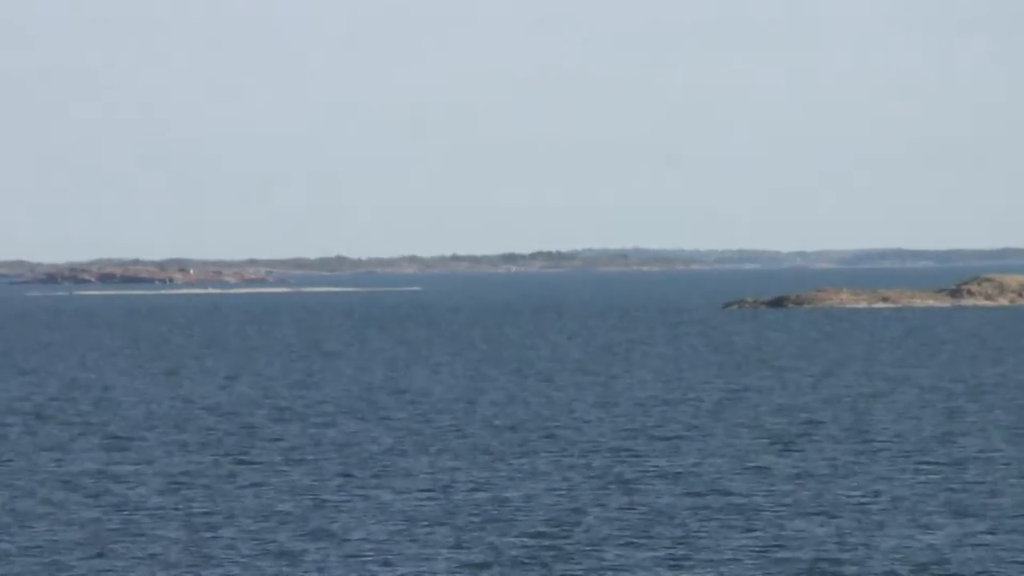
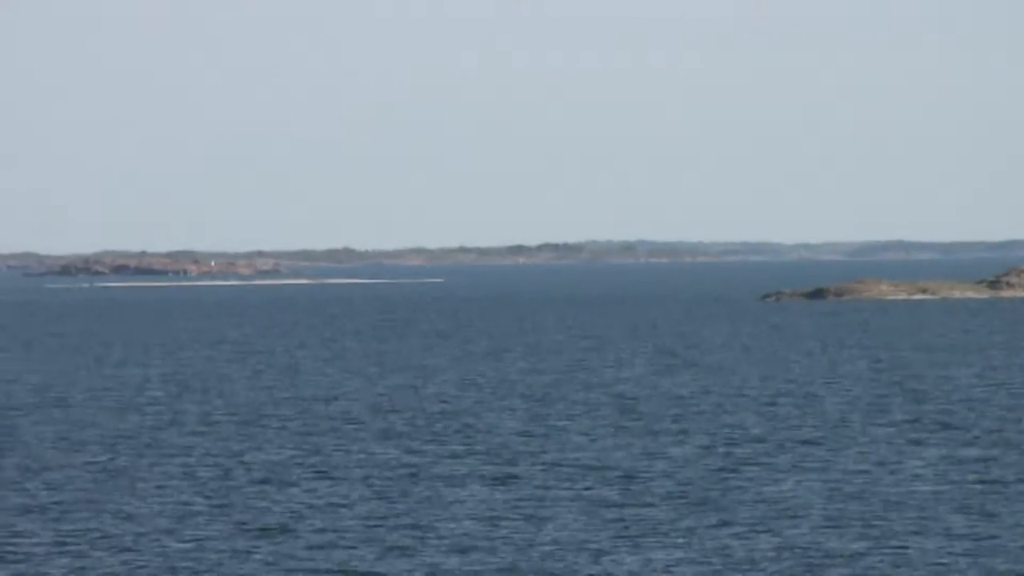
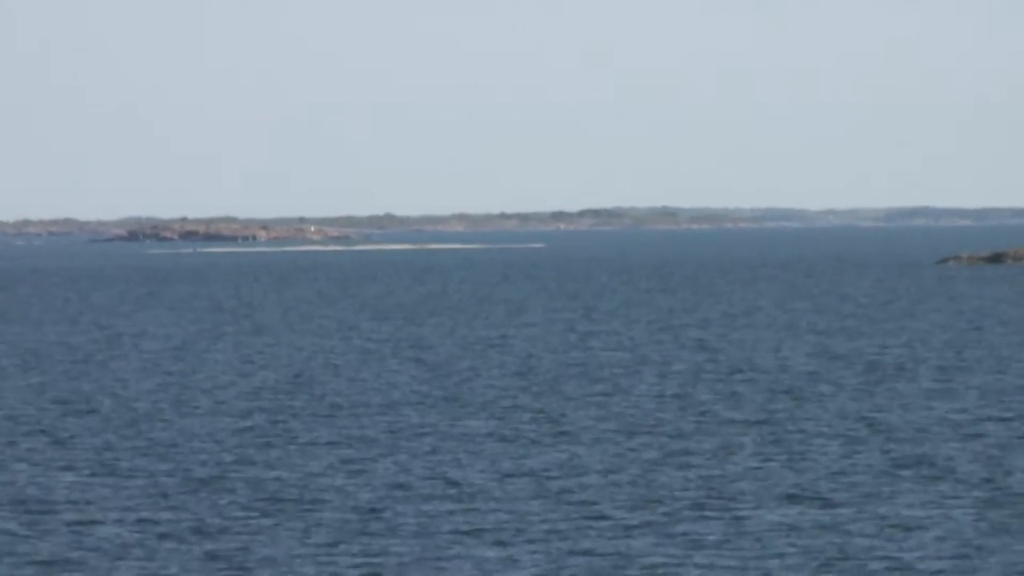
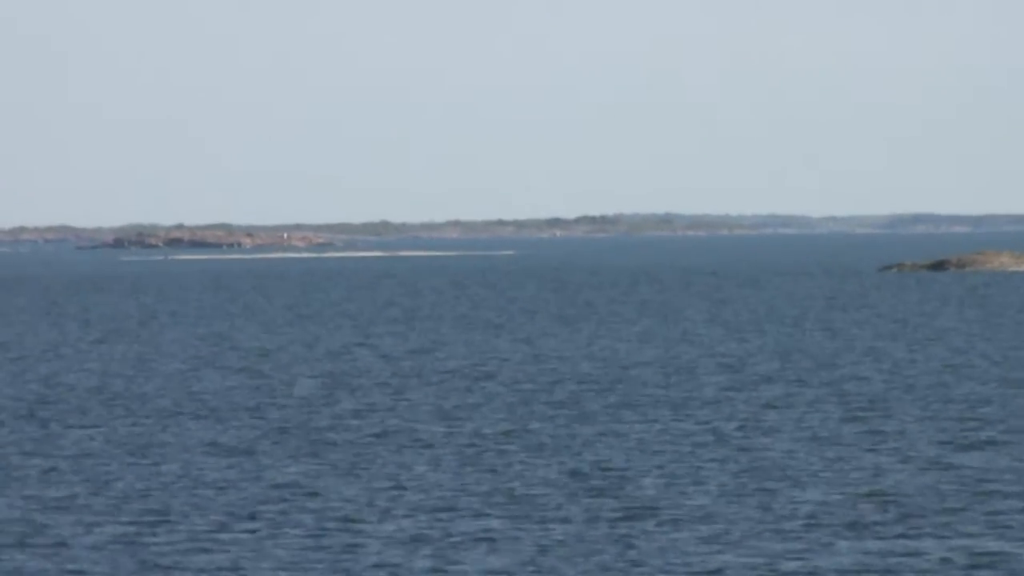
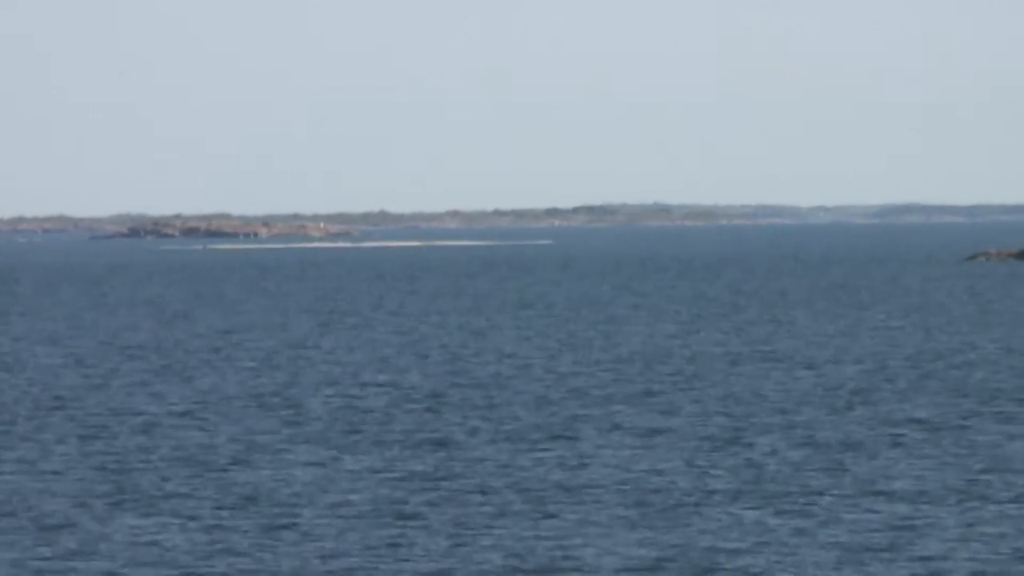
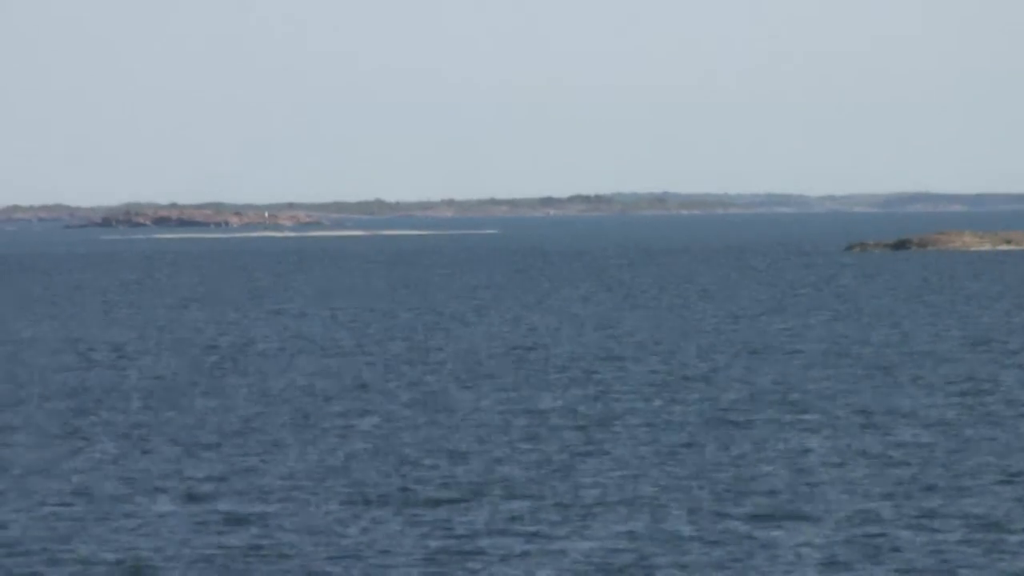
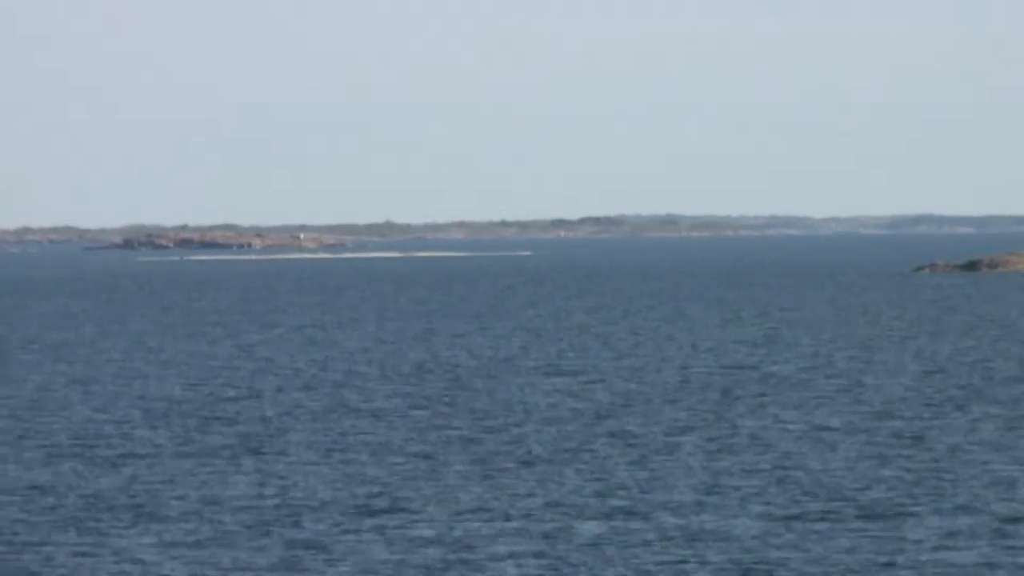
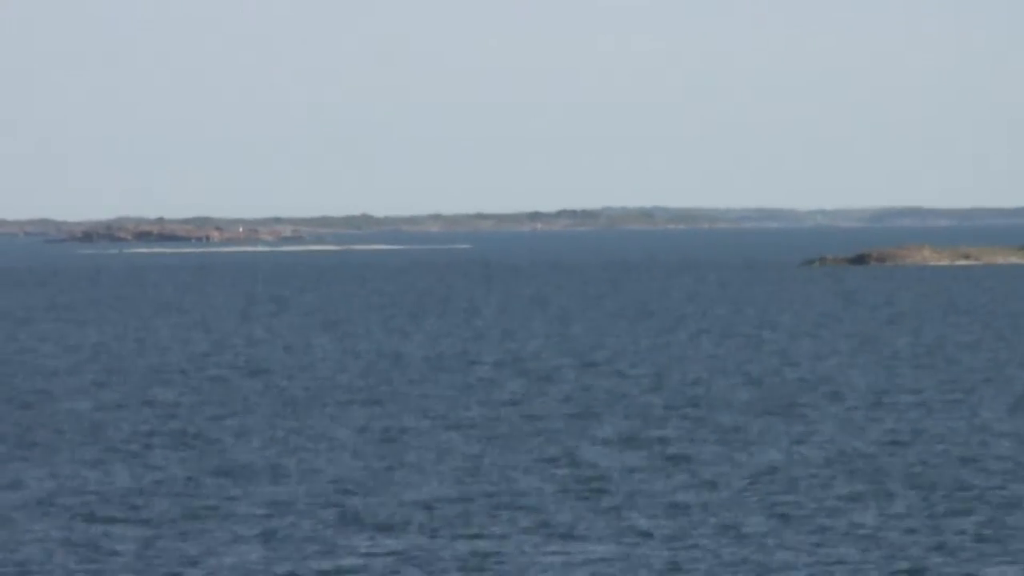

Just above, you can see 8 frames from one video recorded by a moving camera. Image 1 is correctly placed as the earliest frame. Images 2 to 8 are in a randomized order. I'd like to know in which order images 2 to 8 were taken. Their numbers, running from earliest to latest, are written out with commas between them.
2, 8, 6, 4, 7, 3, 5
